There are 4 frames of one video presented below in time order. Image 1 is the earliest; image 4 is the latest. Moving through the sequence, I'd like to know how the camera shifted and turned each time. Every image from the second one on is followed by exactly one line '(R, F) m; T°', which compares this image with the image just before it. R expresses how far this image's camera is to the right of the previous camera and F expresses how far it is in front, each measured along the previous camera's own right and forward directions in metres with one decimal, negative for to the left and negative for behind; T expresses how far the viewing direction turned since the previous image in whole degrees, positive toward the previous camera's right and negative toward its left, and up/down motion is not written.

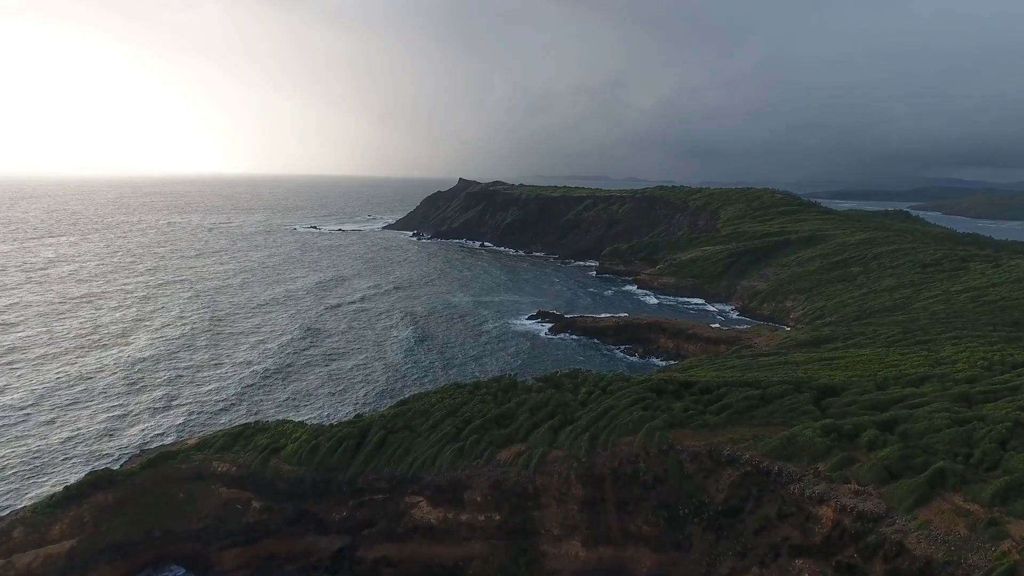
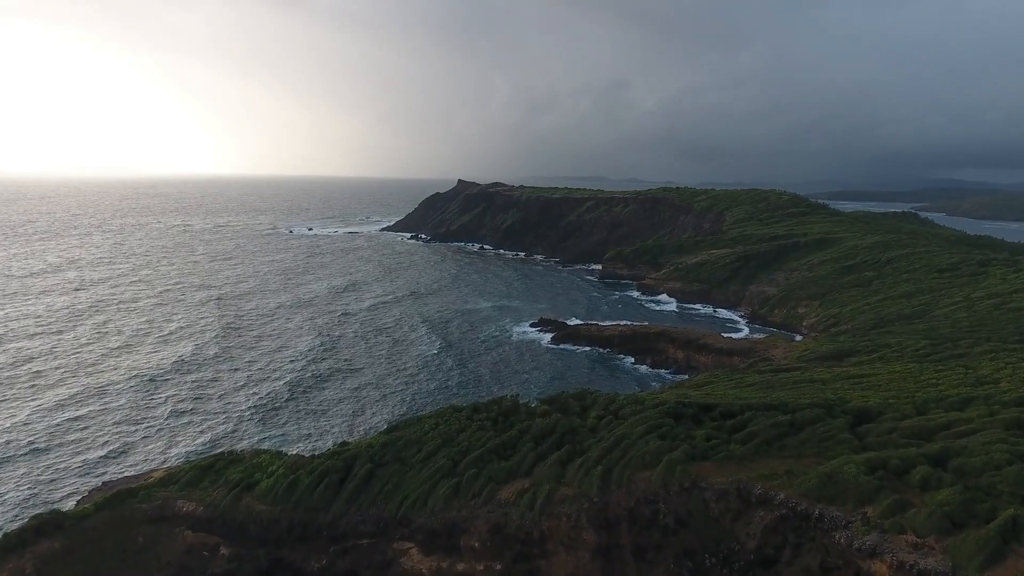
(-0.1, +2.8) m; 0°
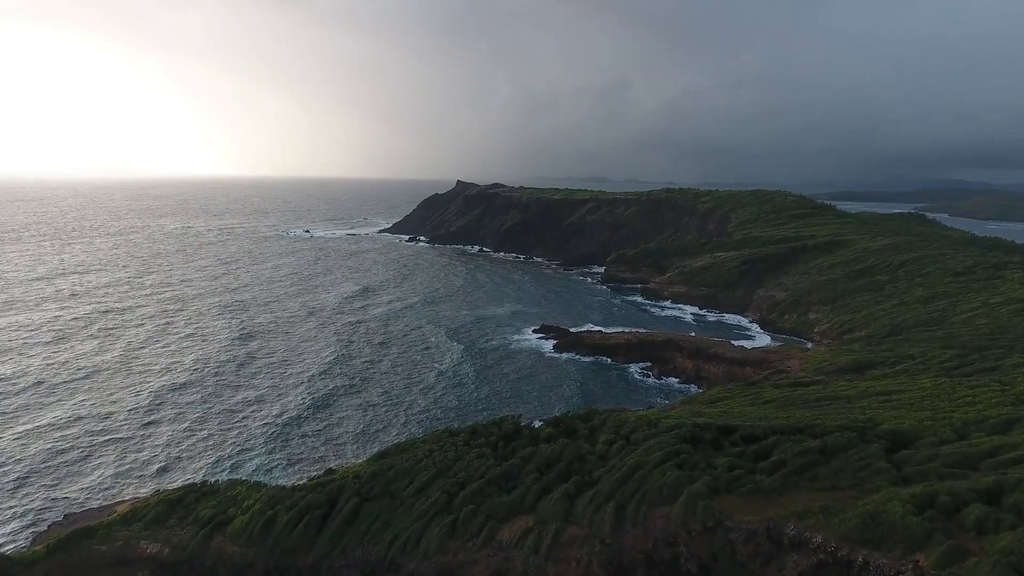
(-0.1, +2.3) m; 0°
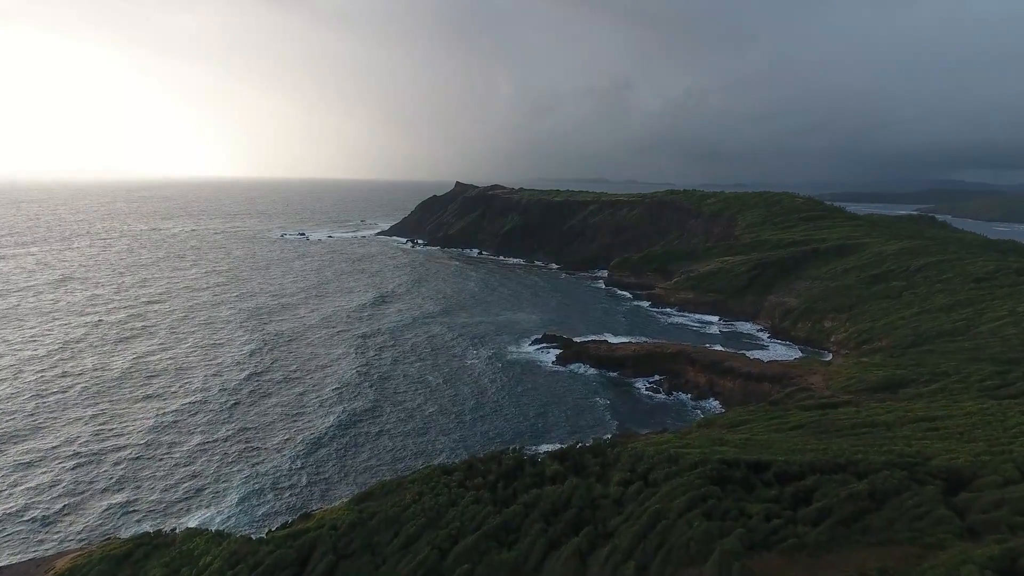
(-0.1, +3.0) m; 0°
